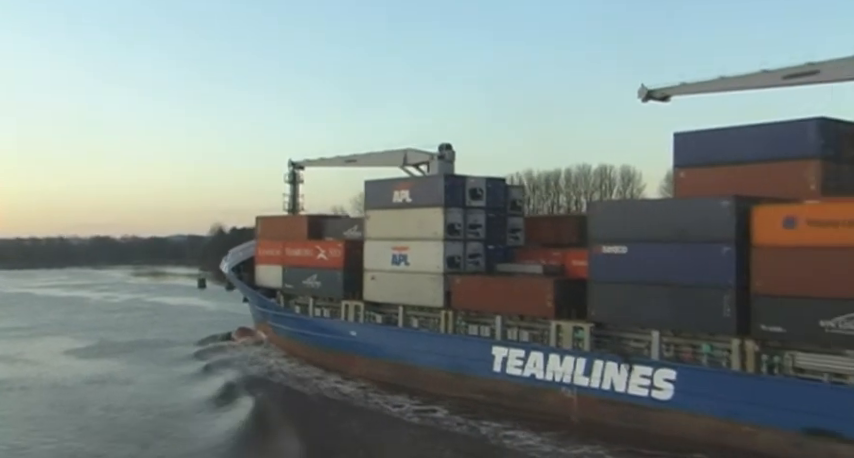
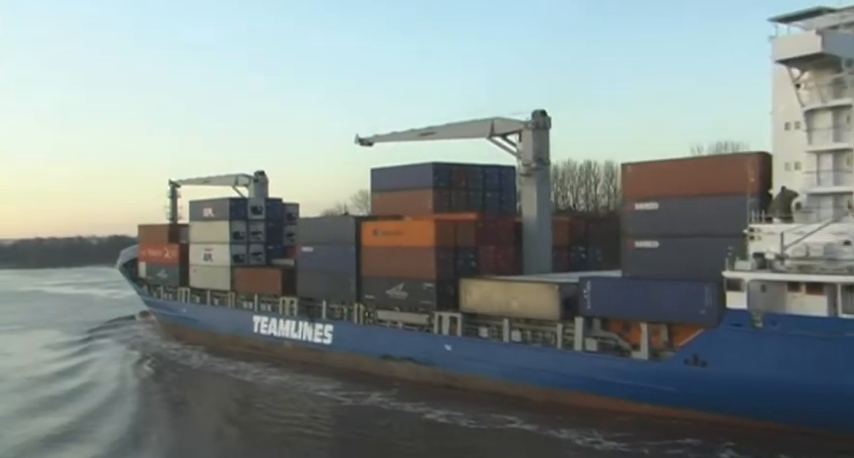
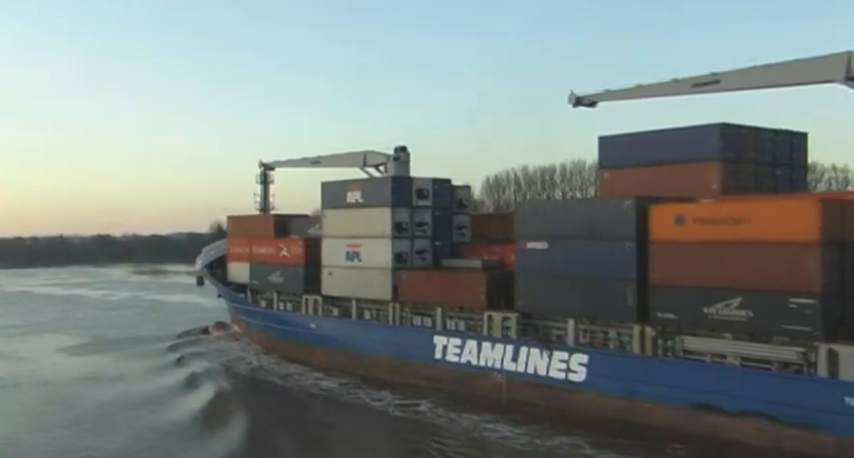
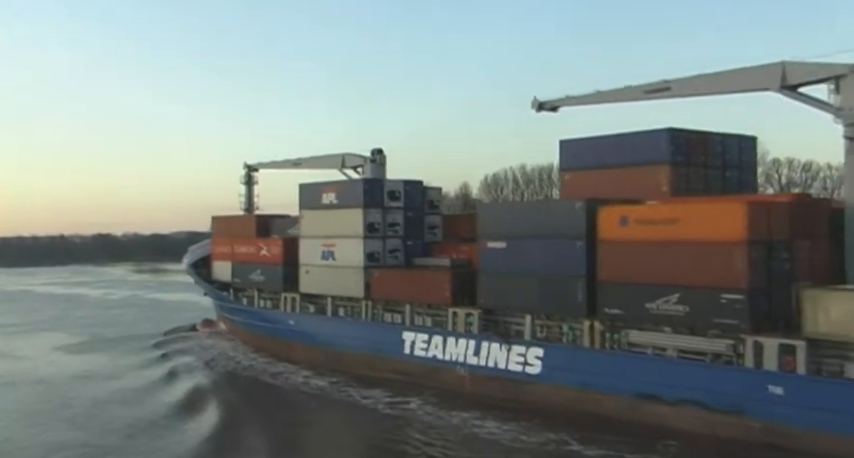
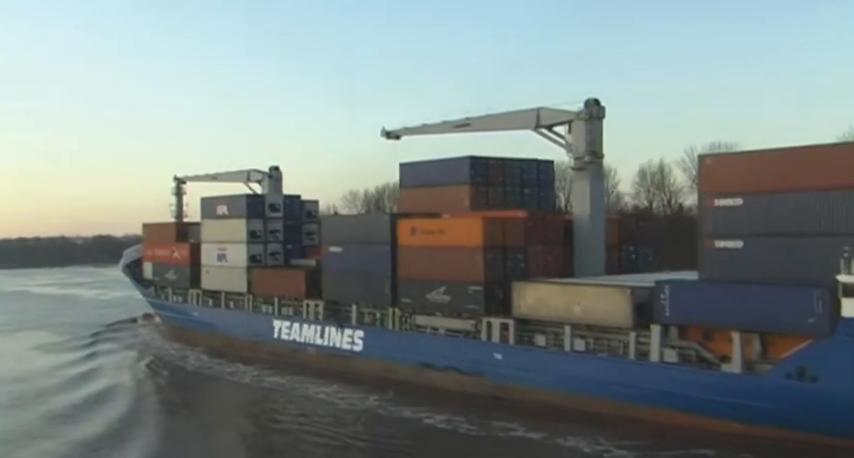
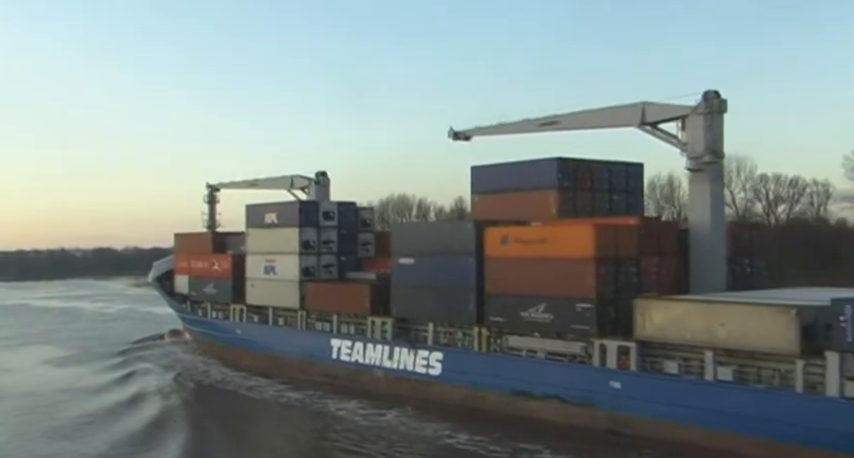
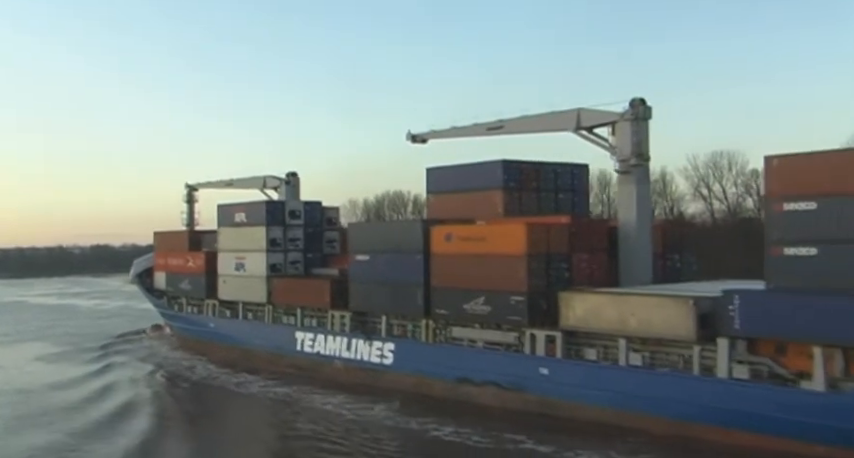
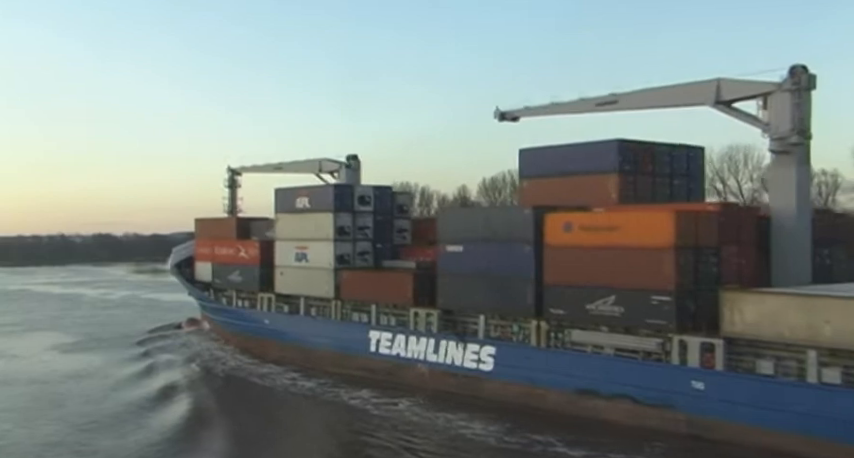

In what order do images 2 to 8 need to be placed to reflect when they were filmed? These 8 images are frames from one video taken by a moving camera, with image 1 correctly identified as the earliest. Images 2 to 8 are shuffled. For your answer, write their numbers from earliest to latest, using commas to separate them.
3, 4, 8, 6, 7, 5, 2
